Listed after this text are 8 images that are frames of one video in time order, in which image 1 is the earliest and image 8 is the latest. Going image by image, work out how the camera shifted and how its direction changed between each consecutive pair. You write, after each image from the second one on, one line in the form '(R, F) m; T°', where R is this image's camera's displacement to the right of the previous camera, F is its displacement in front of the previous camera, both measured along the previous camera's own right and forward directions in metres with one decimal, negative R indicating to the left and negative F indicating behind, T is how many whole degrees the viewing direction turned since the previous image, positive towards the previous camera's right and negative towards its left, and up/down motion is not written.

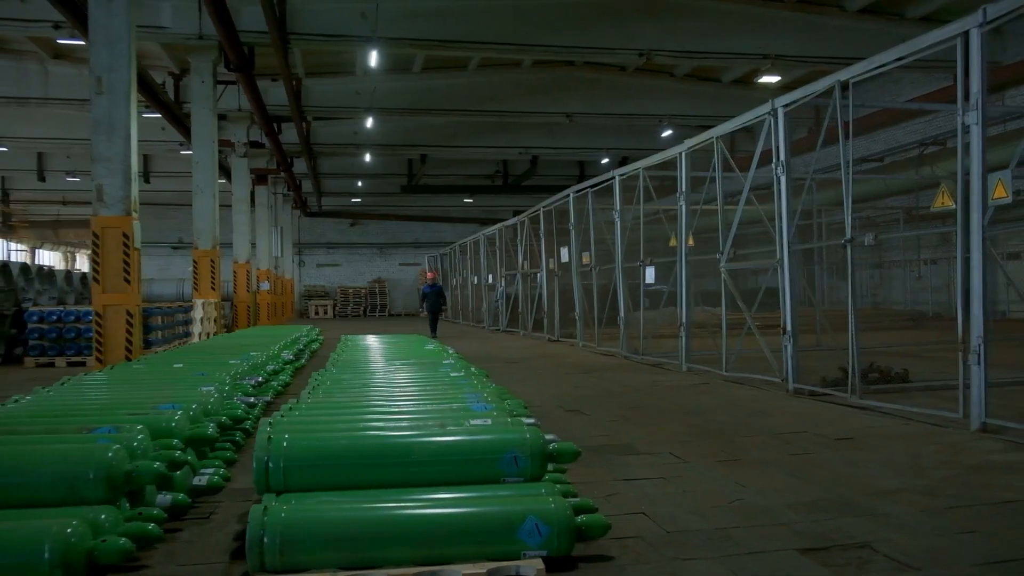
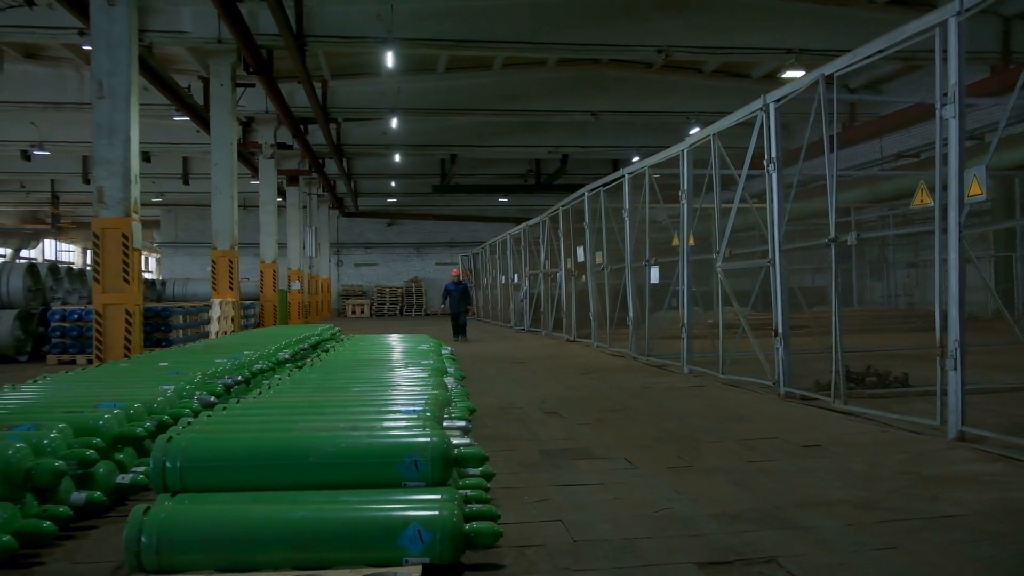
(+0.7, +0.1) m; -4°
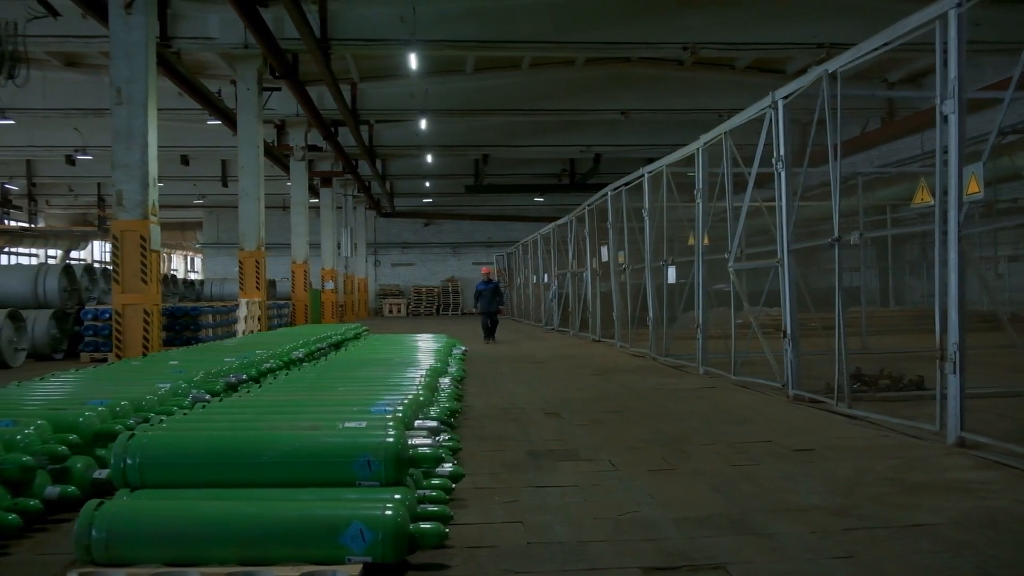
(+0.4, 0.0) m; -3°
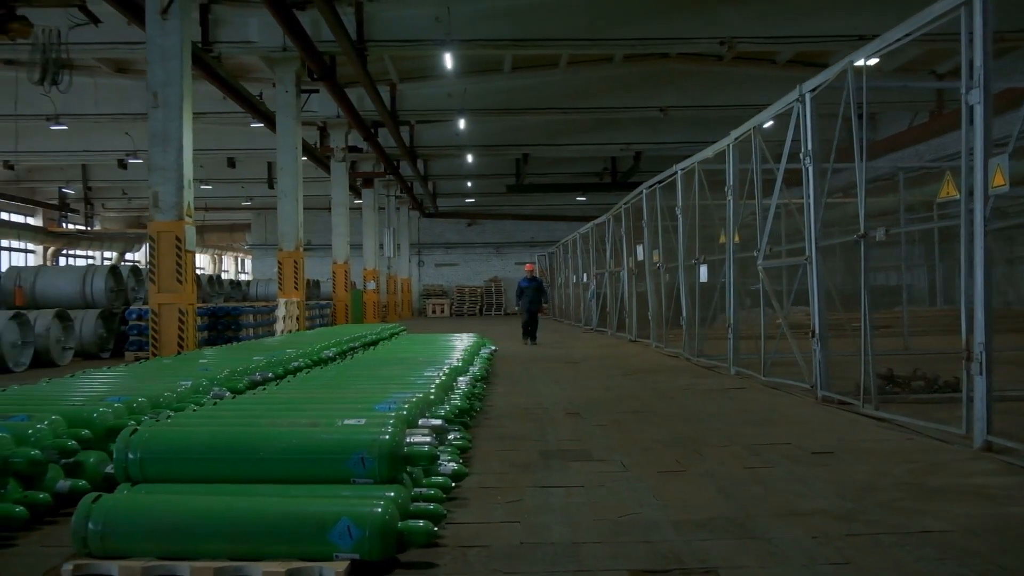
(+0.3, 0.0) m; -3°
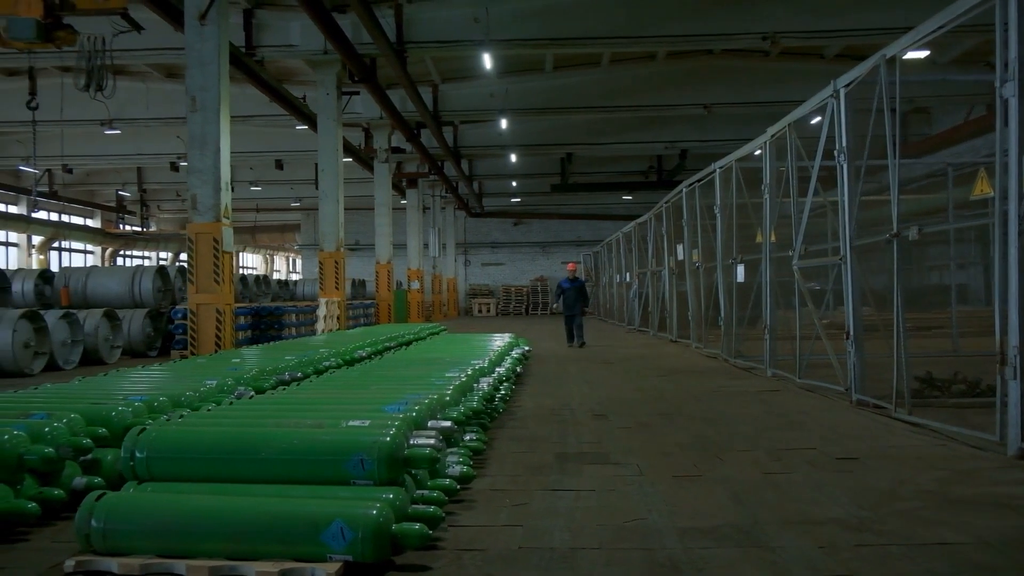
(+0.2, 0.0) m; -4°
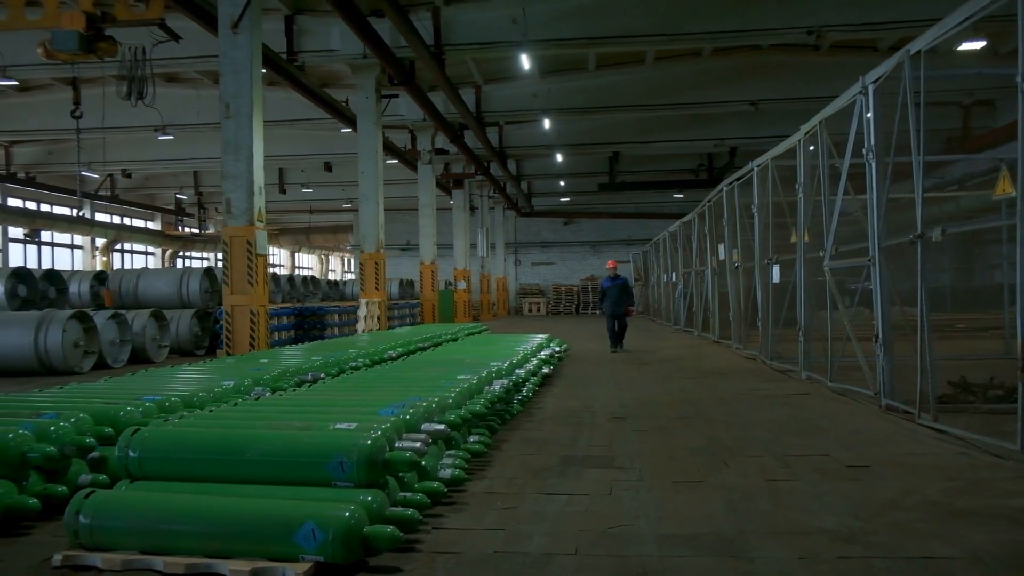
(+0.4, 0.0) m; -4°
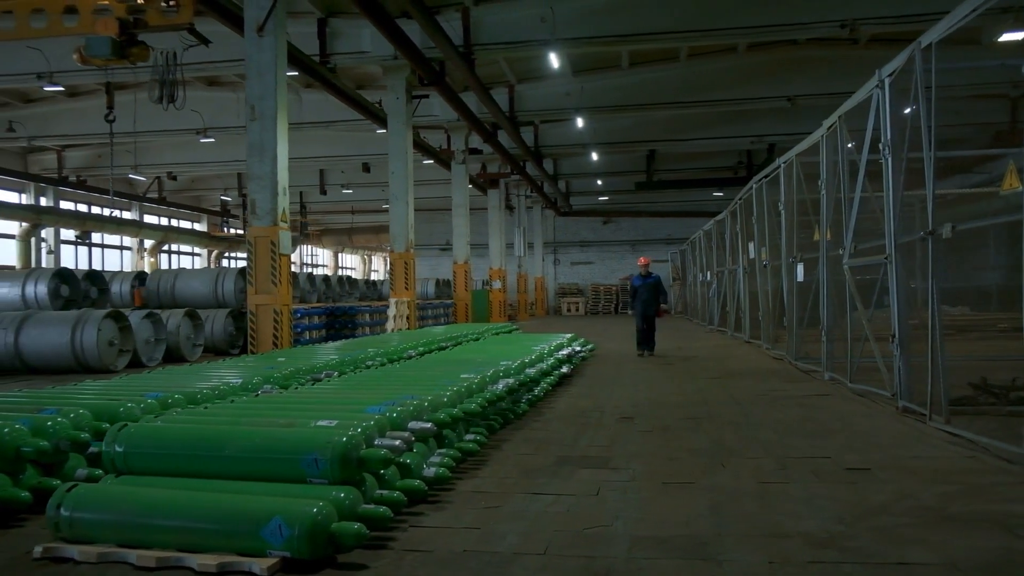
(+0.3, 0.0) m; -3°
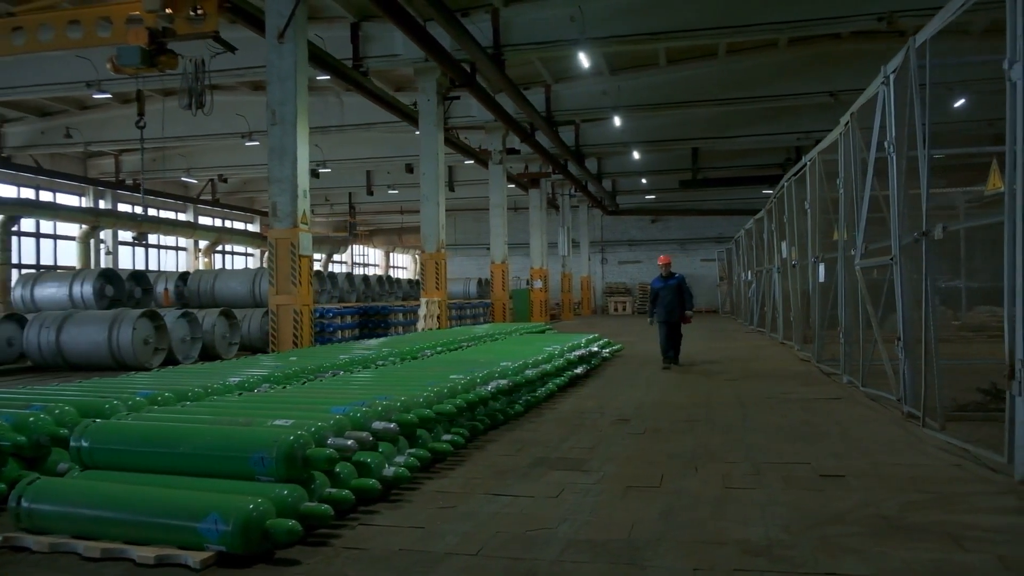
(+0.6, 0.0) m; -4°
